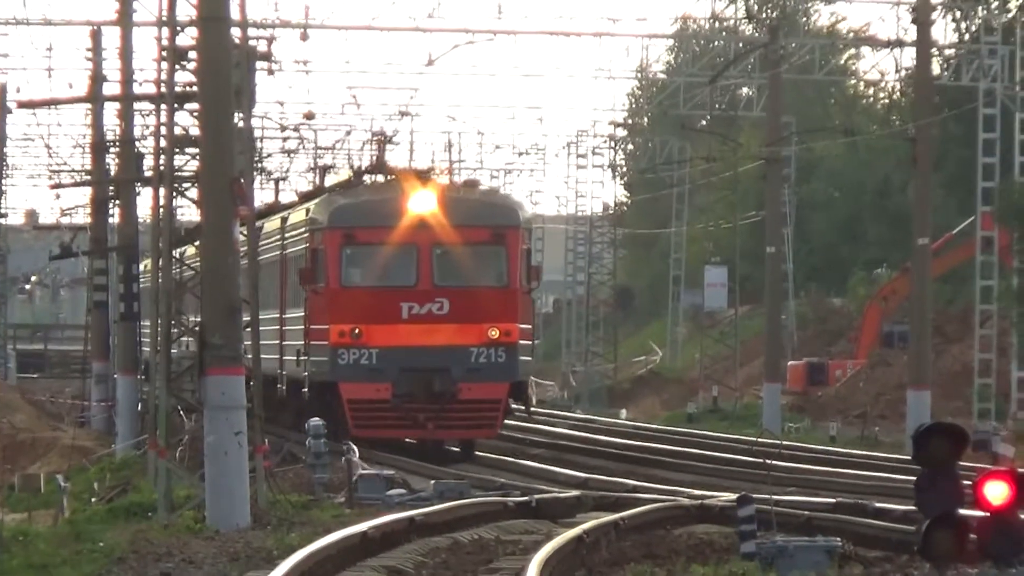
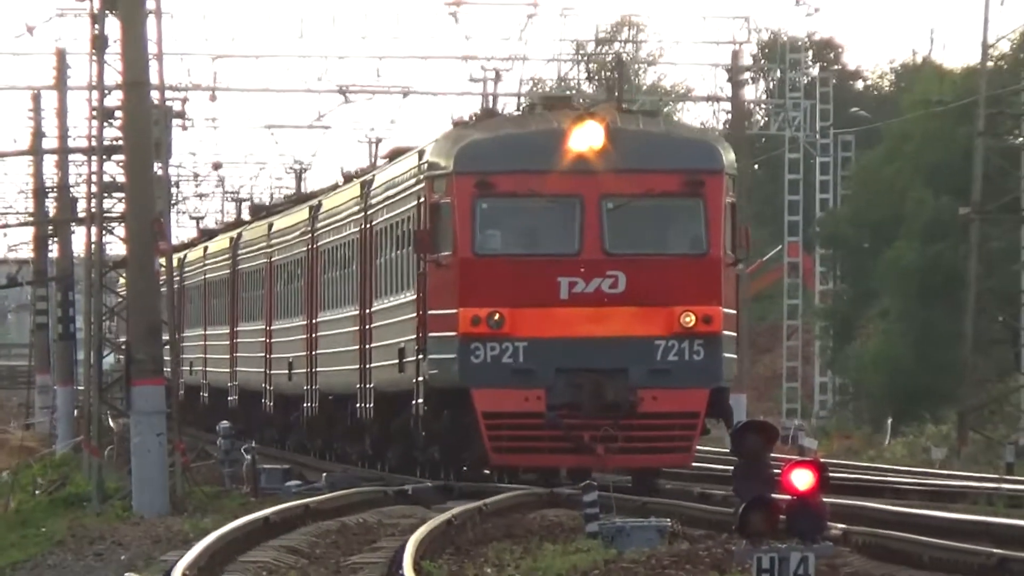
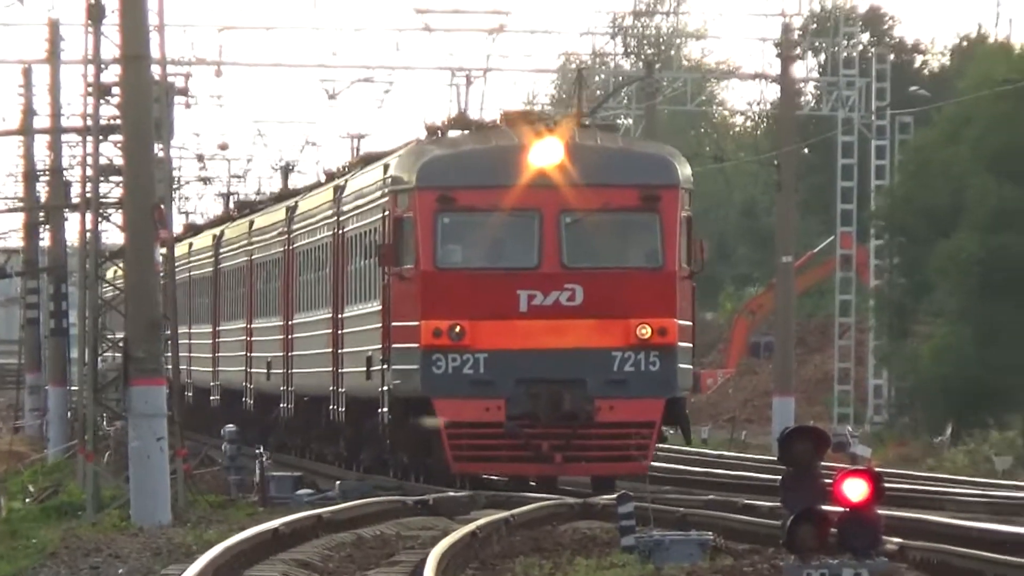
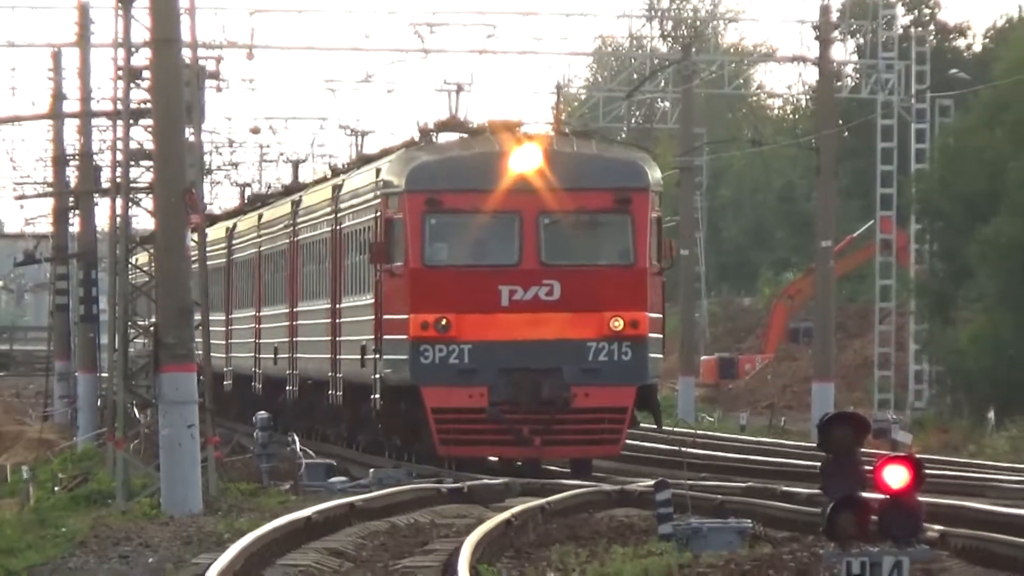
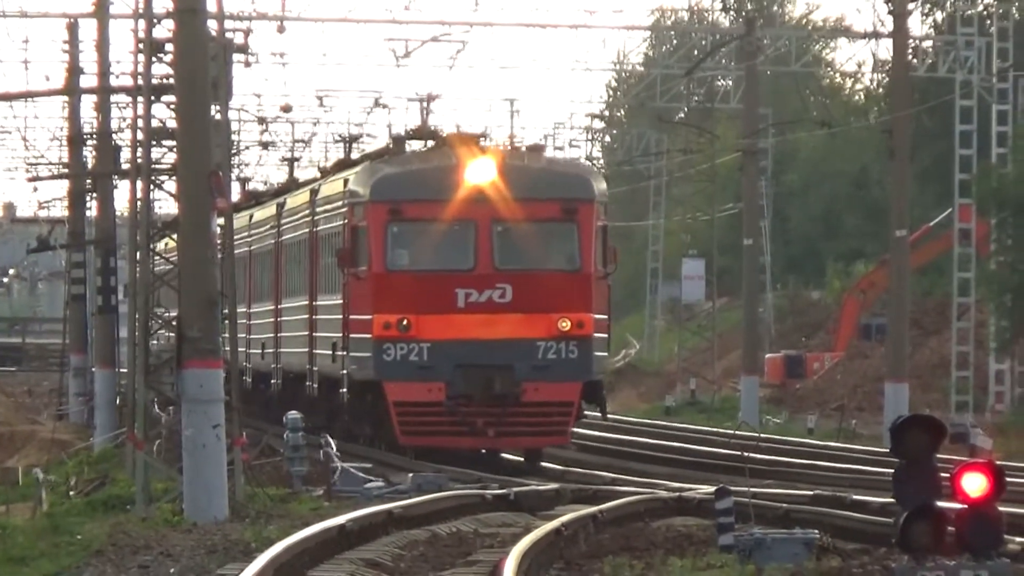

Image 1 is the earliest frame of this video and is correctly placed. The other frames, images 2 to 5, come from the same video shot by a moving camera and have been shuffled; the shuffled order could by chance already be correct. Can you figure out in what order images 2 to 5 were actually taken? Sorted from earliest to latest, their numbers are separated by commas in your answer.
5, 4, 3, 2
